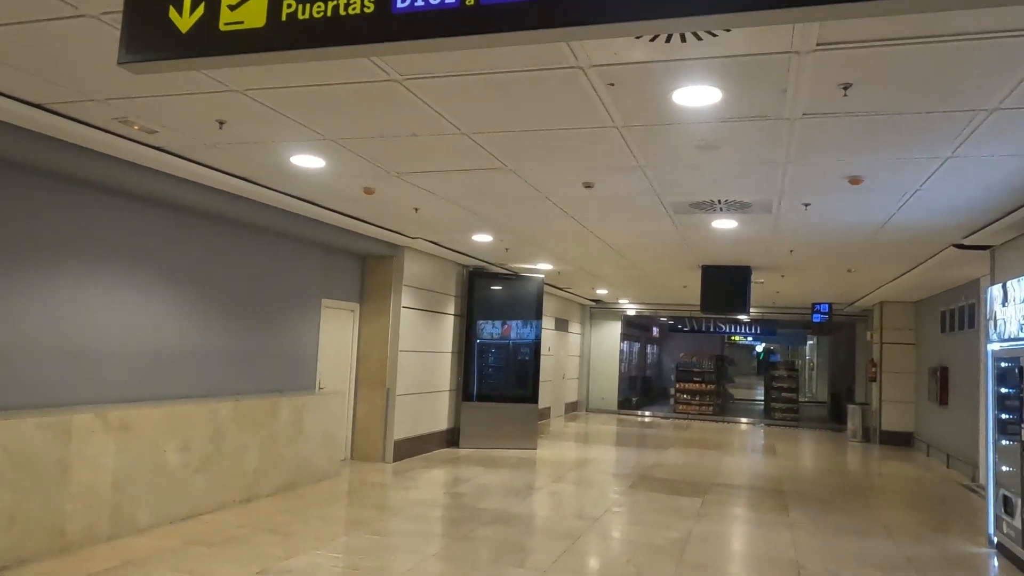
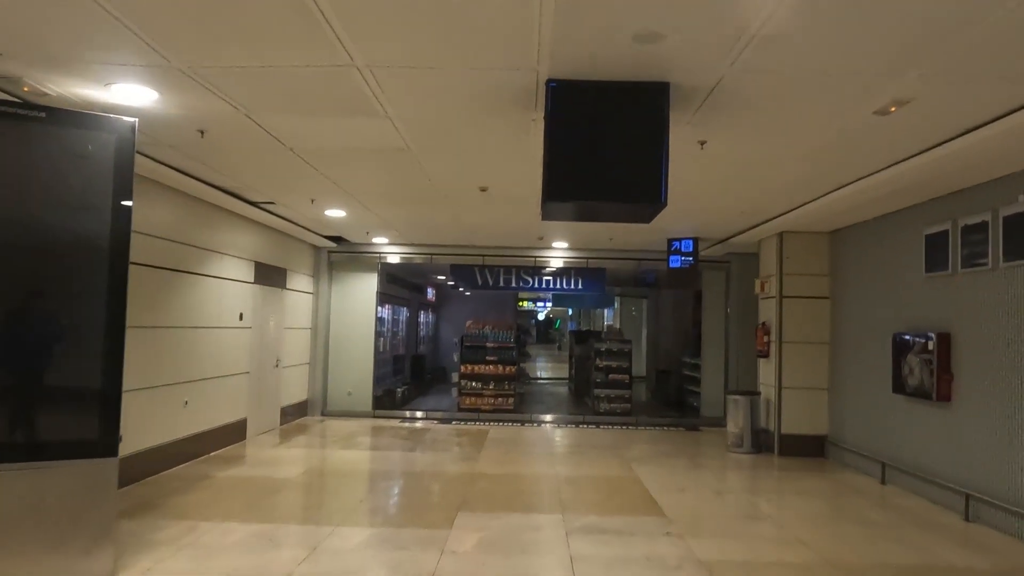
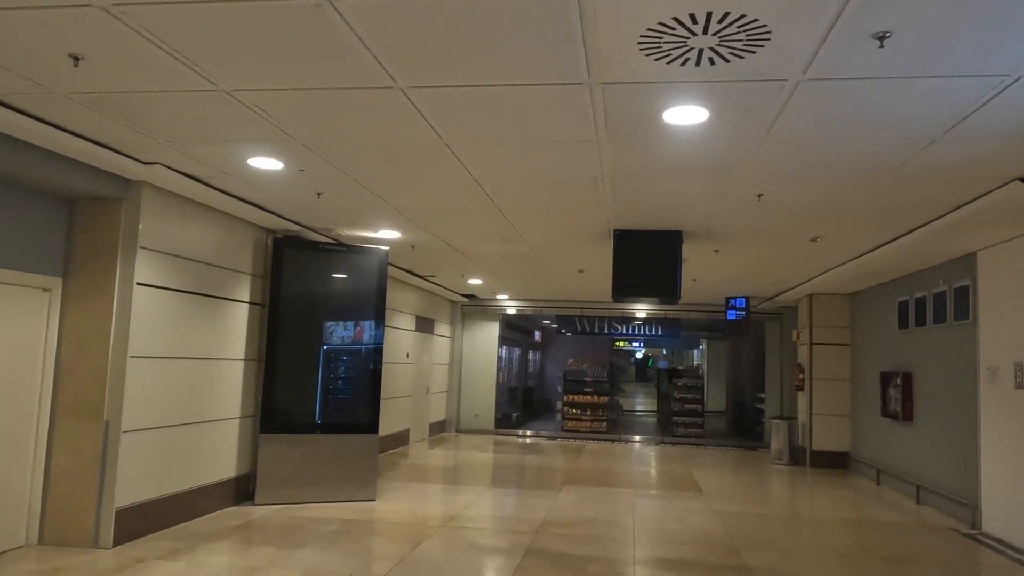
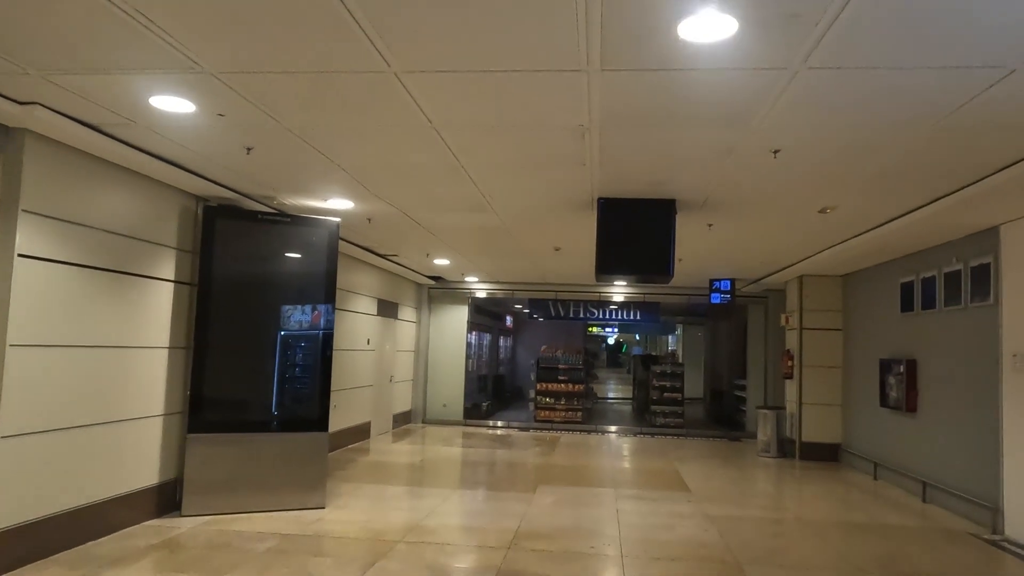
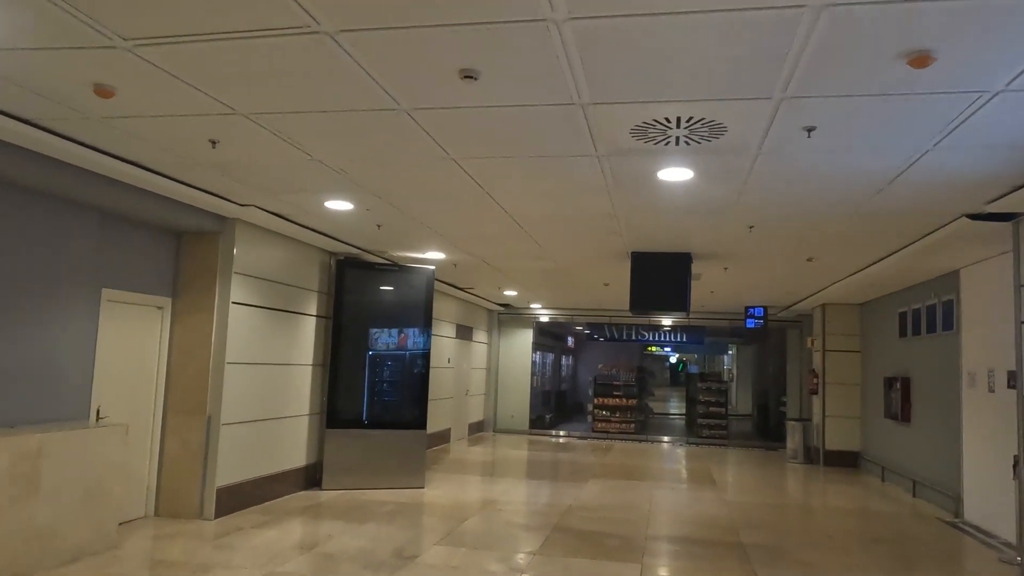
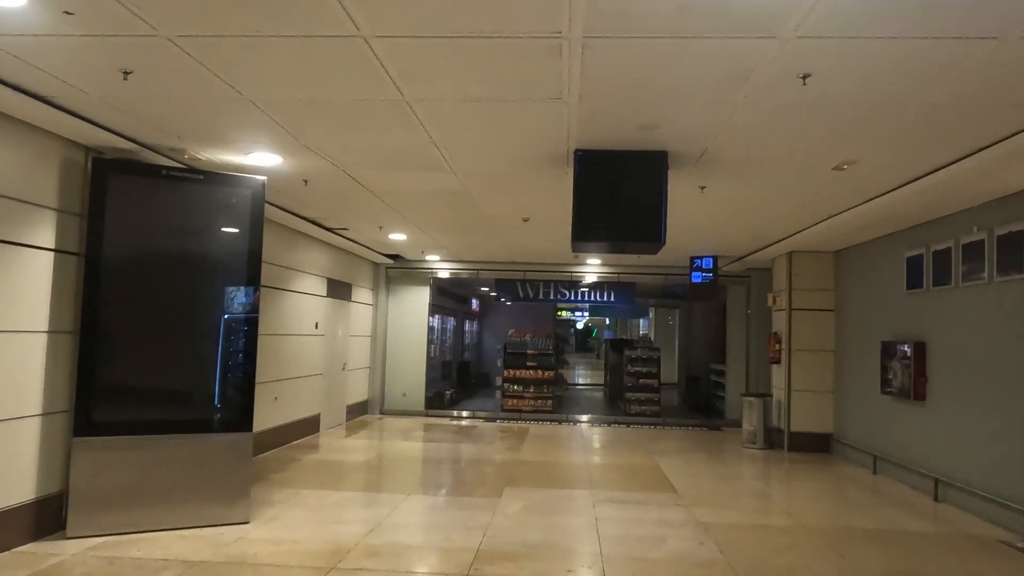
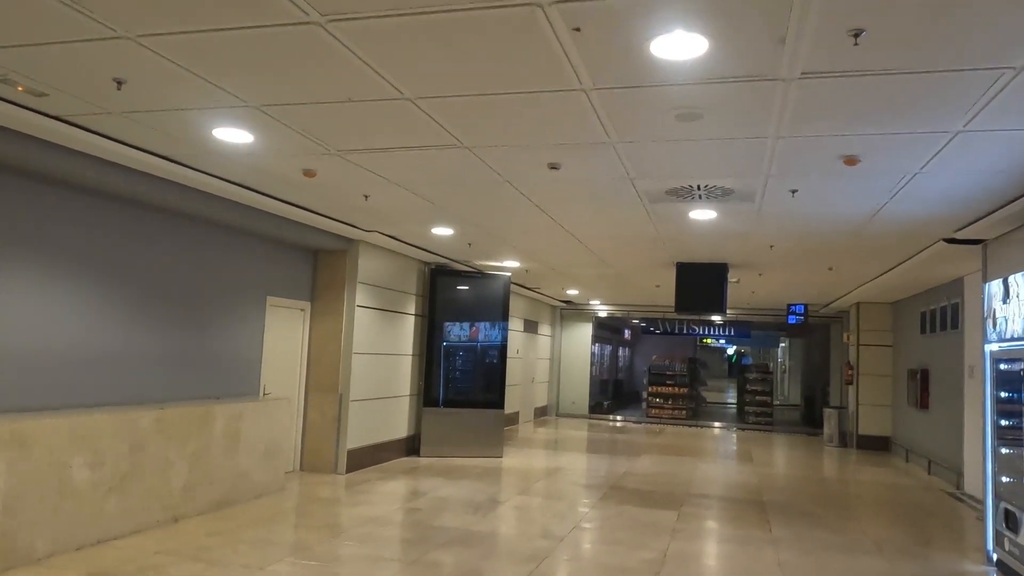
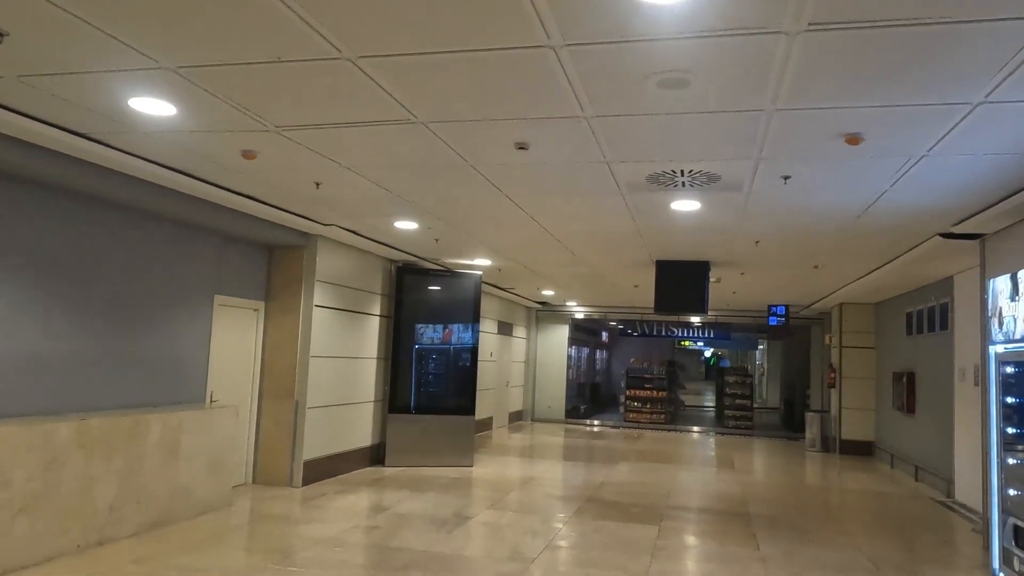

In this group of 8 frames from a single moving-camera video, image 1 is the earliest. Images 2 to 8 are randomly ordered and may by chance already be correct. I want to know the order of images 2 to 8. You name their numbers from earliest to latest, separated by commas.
7, 8, 5, 3, 4, 6, 2
